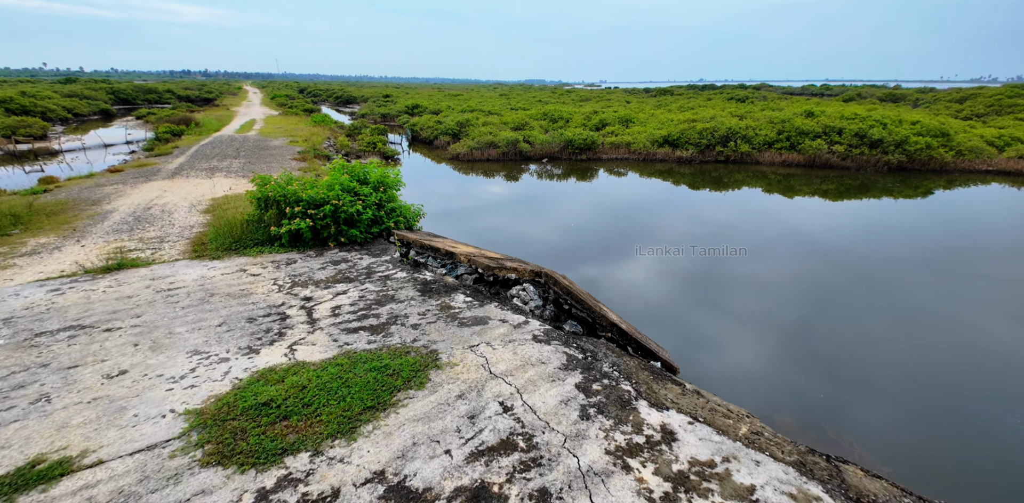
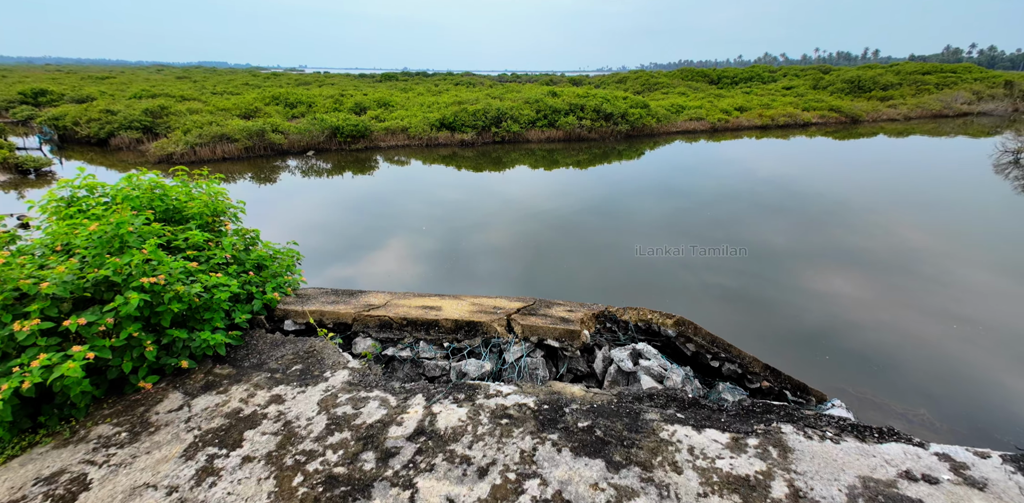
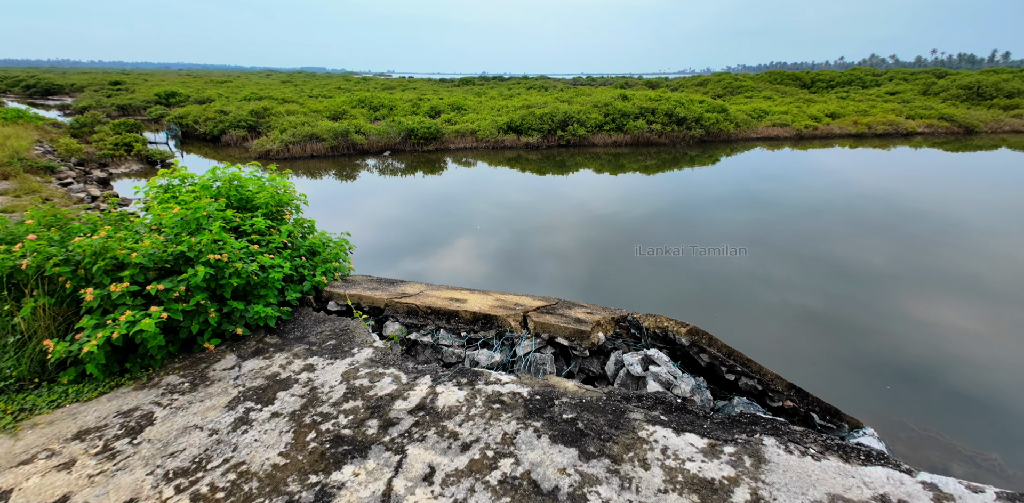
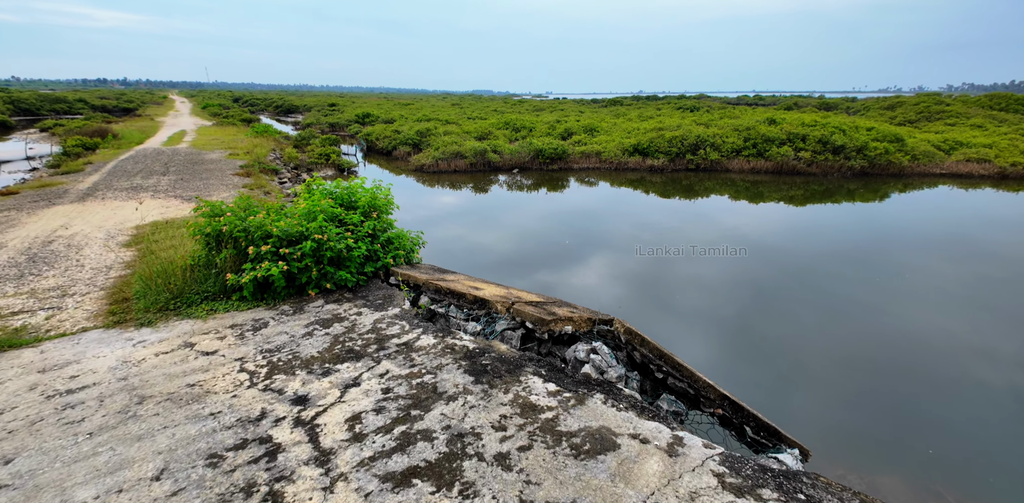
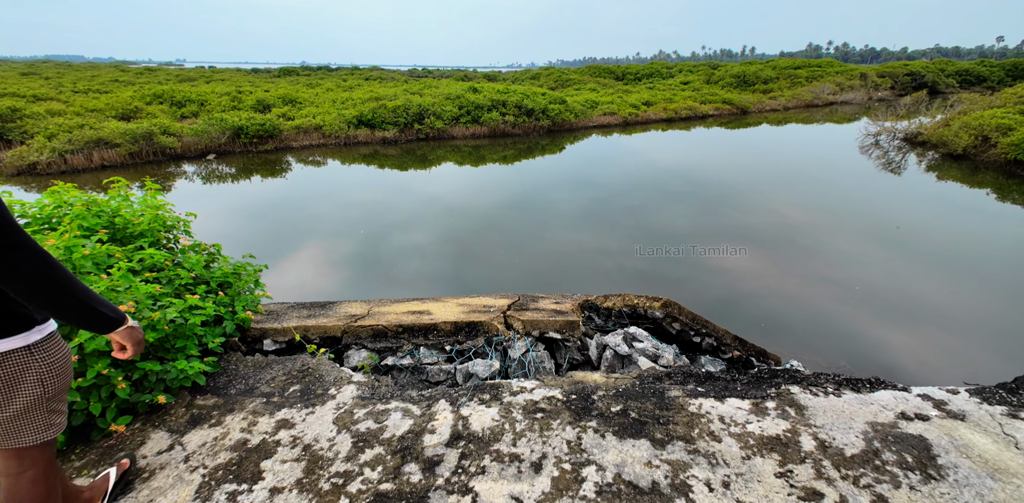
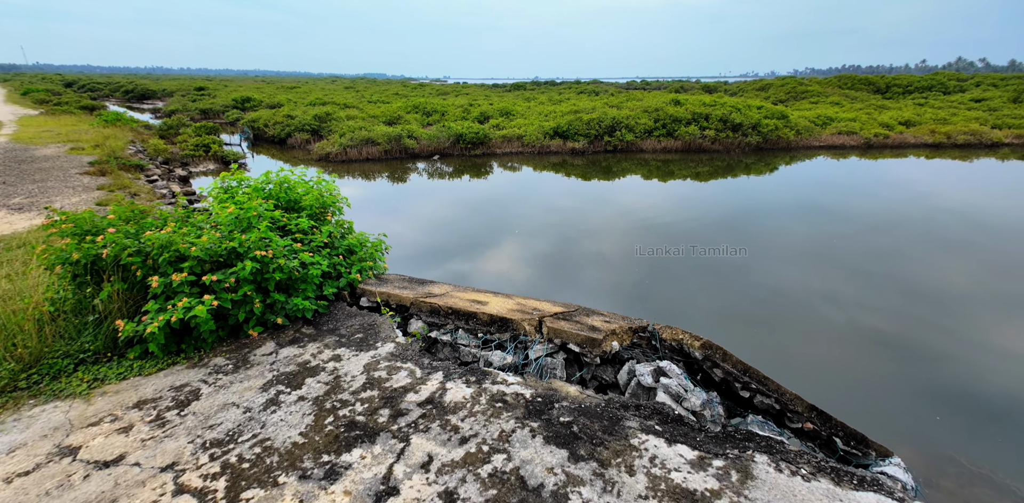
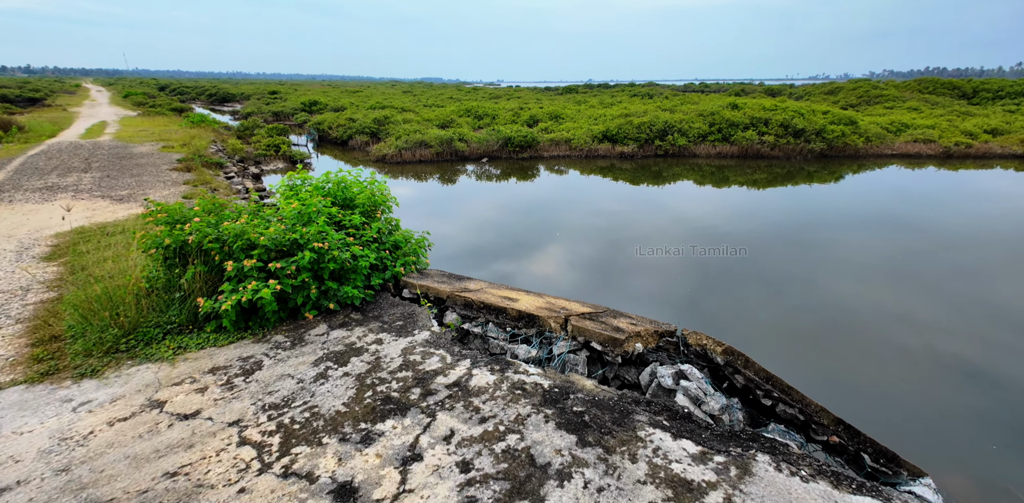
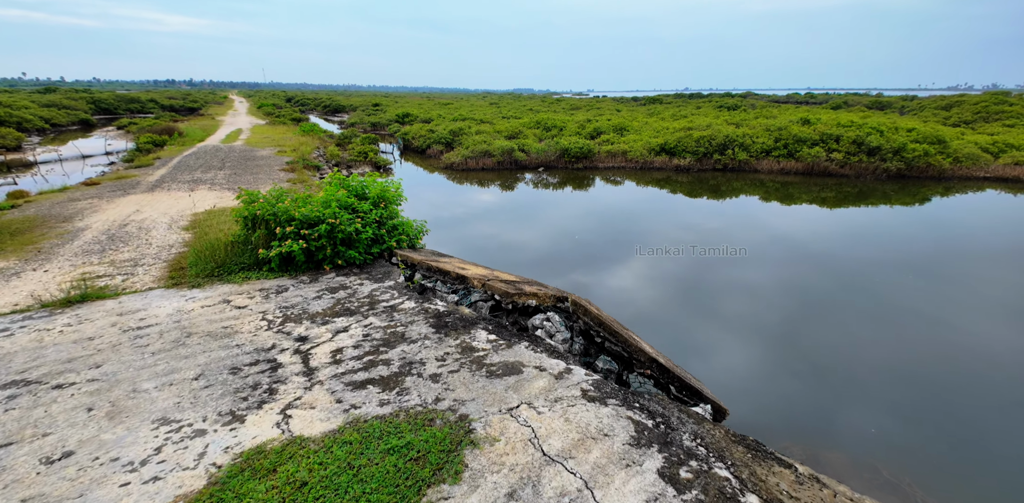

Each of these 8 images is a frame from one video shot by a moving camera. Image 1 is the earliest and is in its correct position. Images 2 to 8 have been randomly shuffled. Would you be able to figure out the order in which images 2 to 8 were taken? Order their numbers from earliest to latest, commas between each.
8, 4, 7, 6, 3, 2, 5
